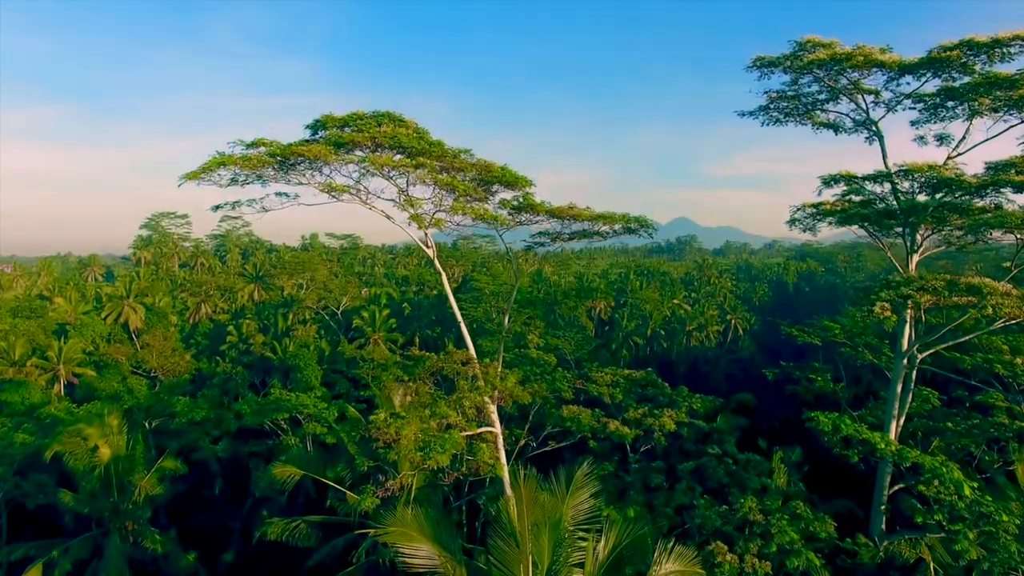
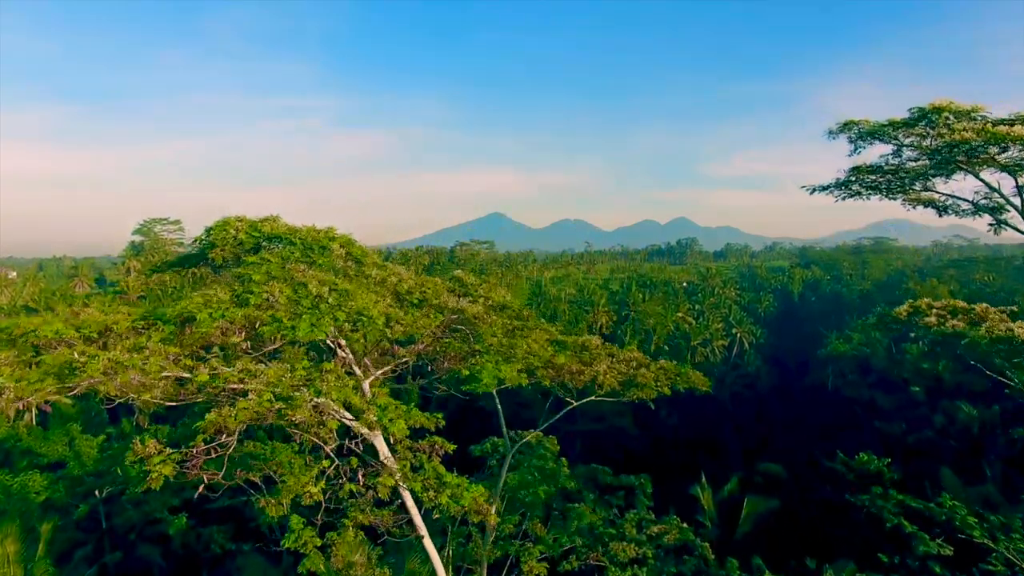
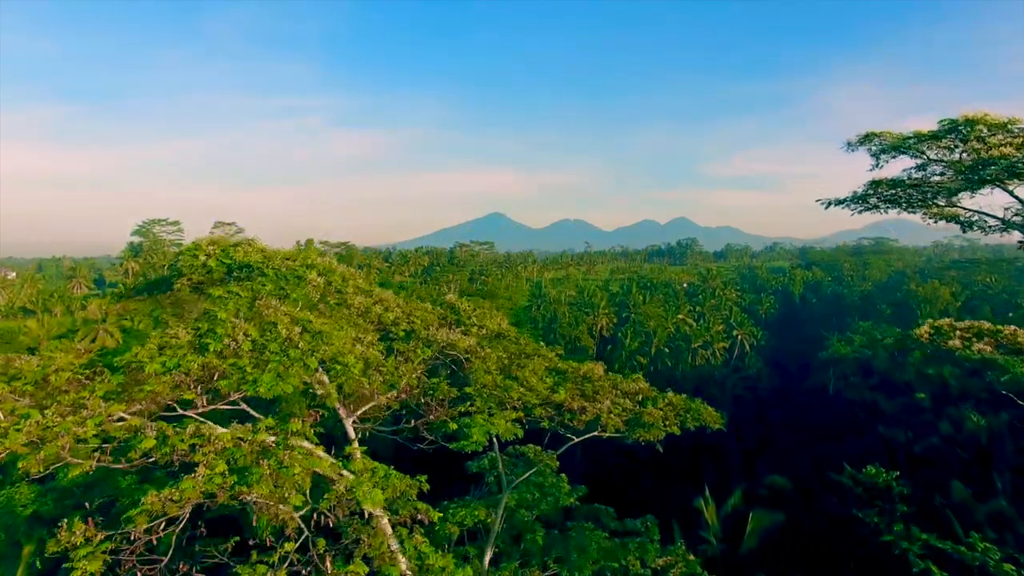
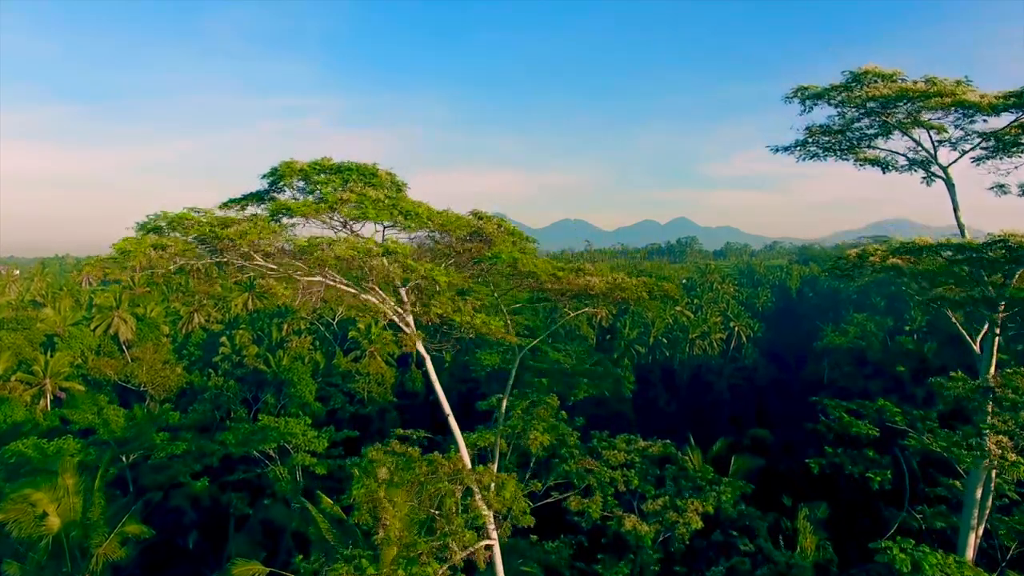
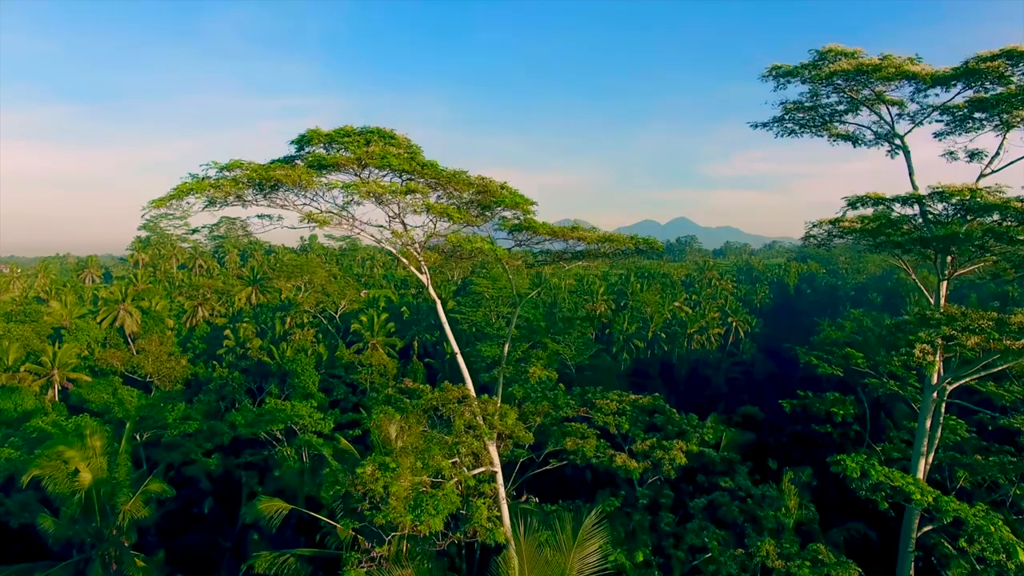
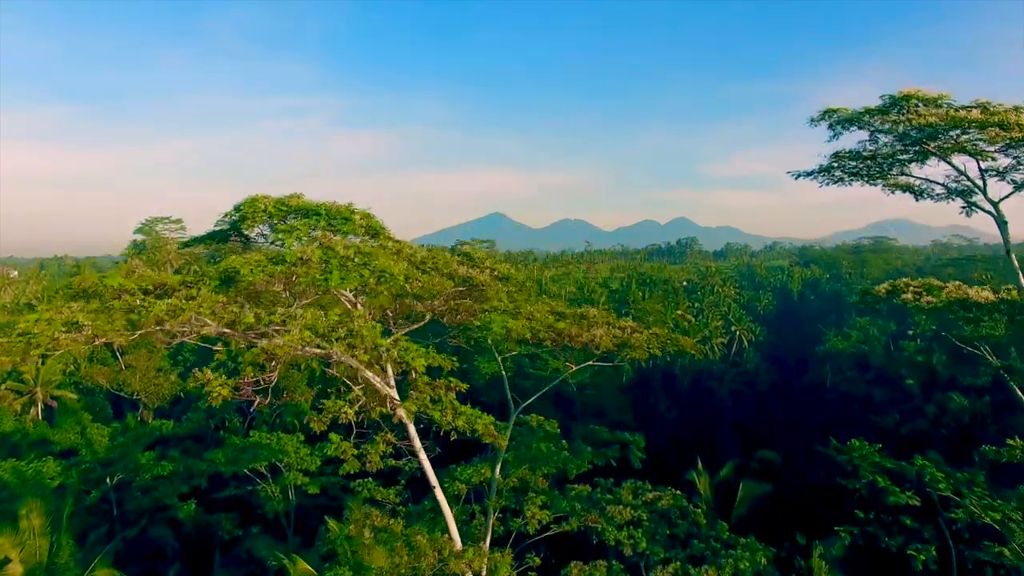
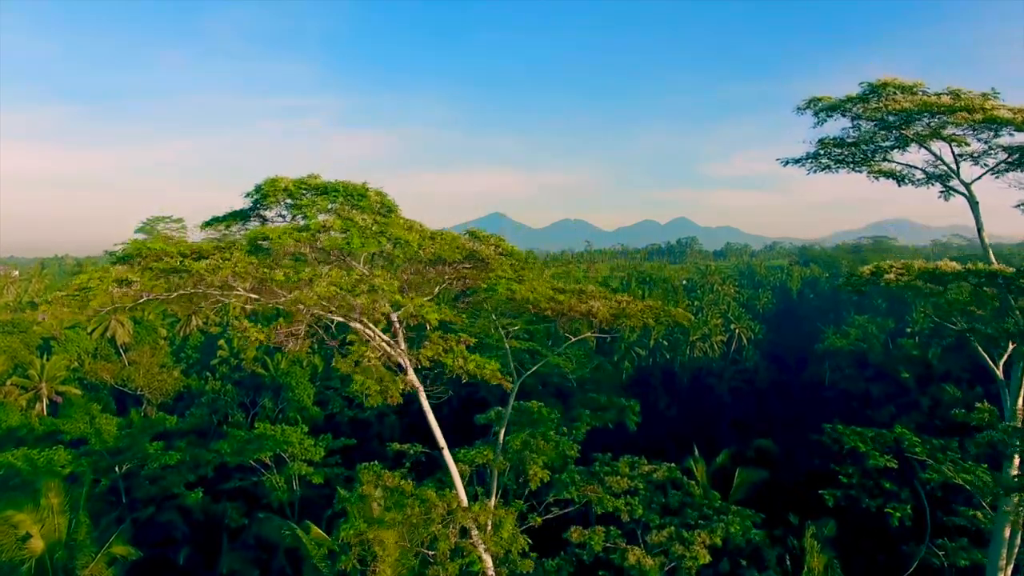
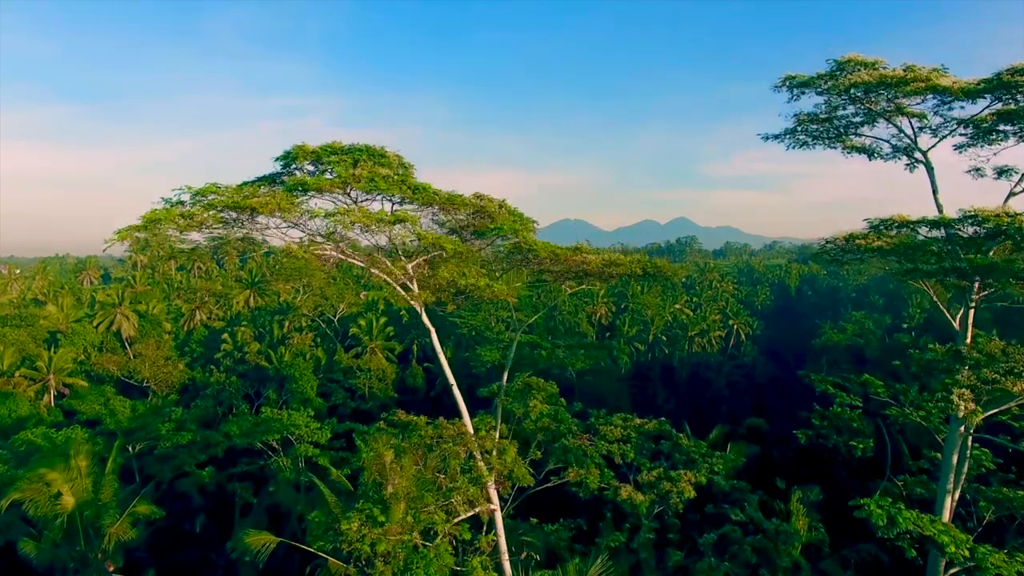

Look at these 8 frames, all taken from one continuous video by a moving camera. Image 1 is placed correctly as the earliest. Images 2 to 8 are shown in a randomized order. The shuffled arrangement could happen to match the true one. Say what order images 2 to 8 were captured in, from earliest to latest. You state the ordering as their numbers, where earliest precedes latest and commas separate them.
5, 8, 4, 7, 6, 2, 3
